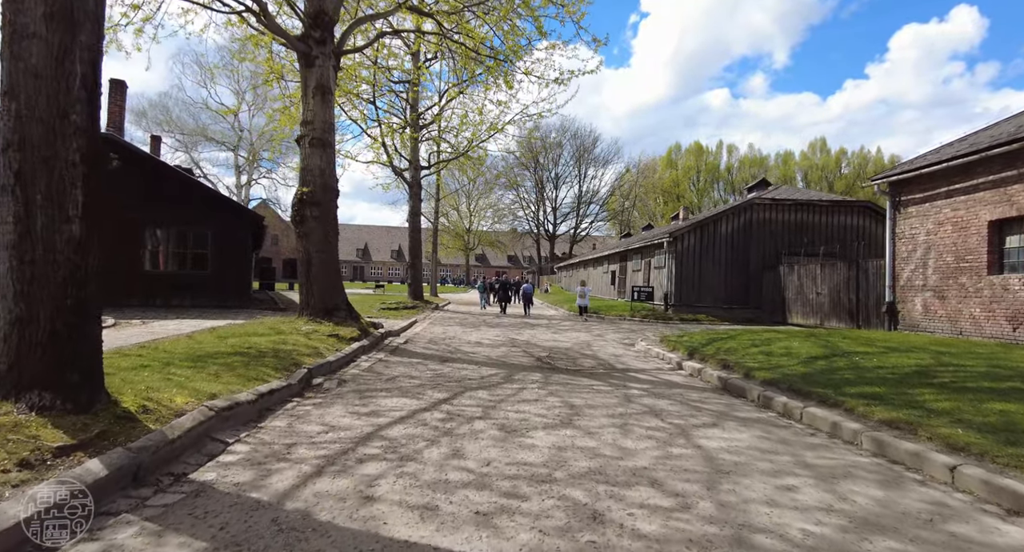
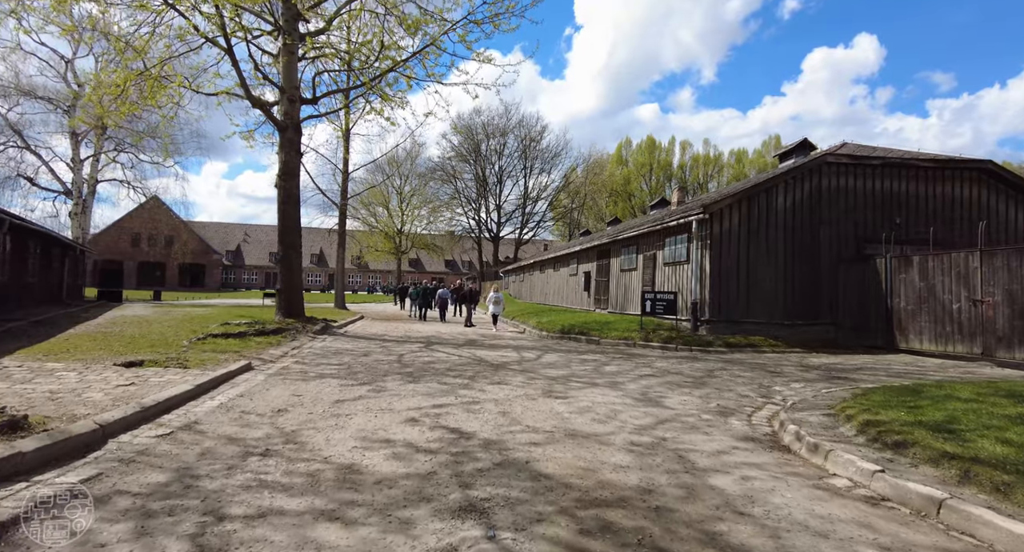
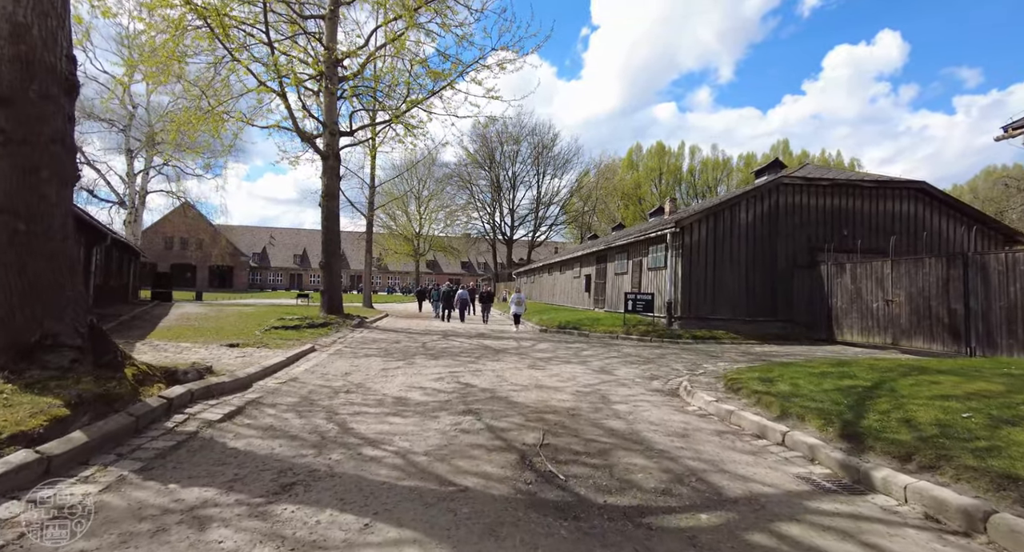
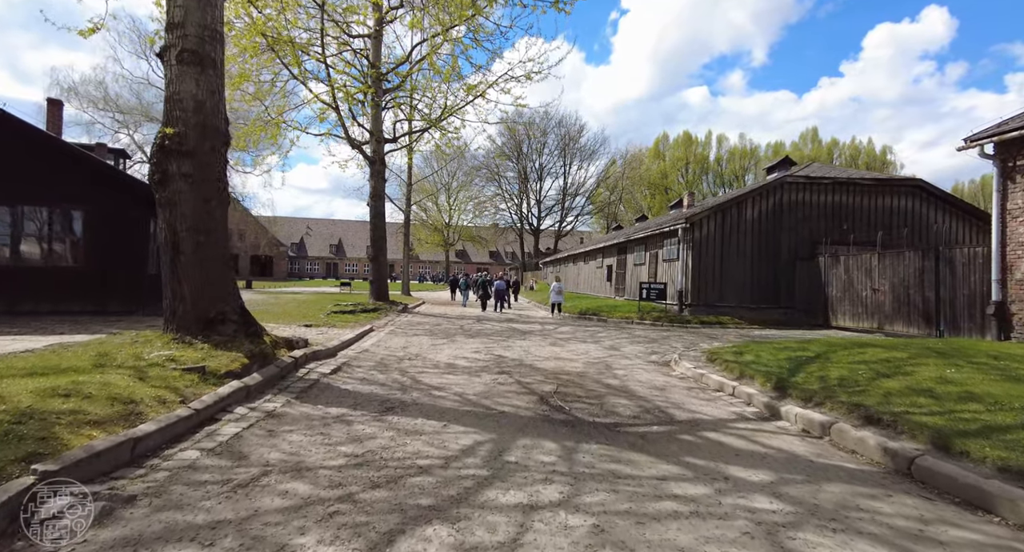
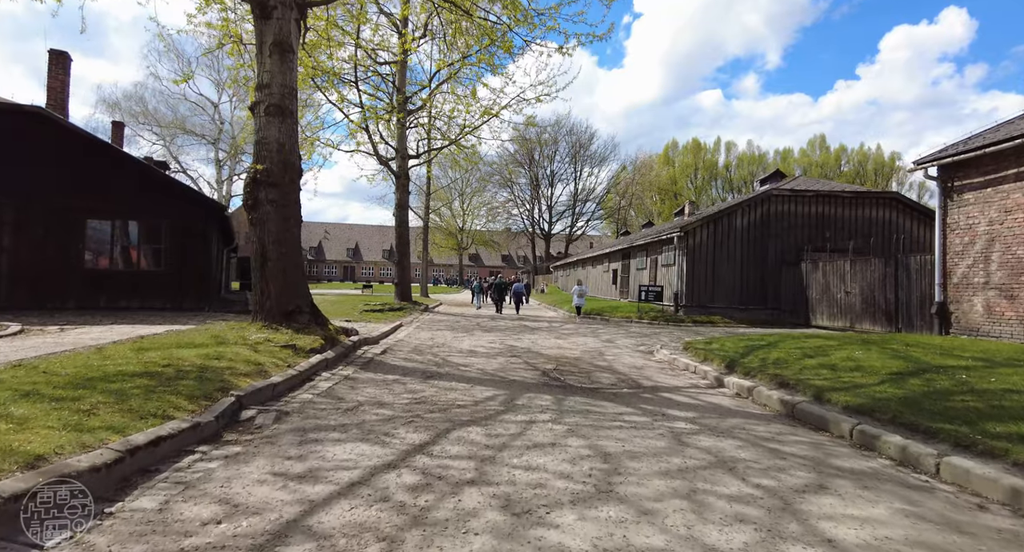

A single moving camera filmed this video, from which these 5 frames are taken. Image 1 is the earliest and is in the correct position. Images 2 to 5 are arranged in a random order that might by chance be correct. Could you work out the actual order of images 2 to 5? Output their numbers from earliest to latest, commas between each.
5, 4, 3, 2
